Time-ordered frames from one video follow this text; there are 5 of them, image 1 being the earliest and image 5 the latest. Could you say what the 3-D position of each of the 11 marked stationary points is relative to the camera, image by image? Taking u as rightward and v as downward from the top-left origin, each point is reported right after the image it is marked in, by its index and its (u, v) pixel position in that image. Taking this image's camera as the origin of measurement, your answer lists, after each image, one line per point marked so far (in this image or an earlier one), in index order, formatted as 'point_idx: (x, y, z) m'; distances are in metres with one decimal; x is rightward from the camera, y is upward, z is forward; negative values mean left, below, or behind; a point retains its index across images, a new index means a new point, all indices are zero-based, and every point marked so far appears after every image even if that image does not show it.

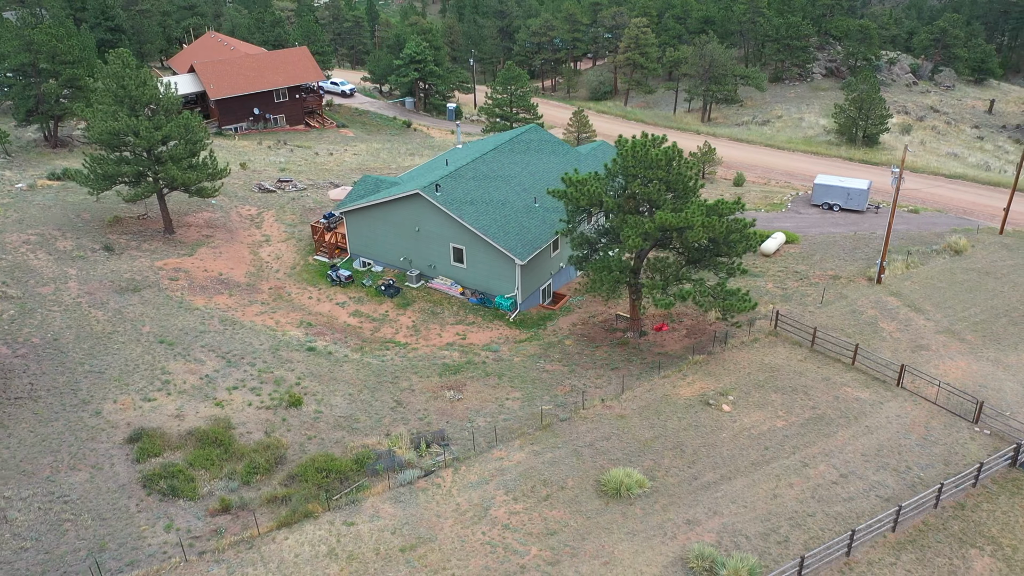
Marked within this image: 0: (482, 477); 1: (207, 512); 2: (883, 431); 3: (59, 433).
0: (-0.6, -4.2, +17.7) m
1: (-6.0, -4.5, +15.9) m
2: (+9.0, -3.5, +19.4) m
3: (-10.0, -3.2, +17.8) m
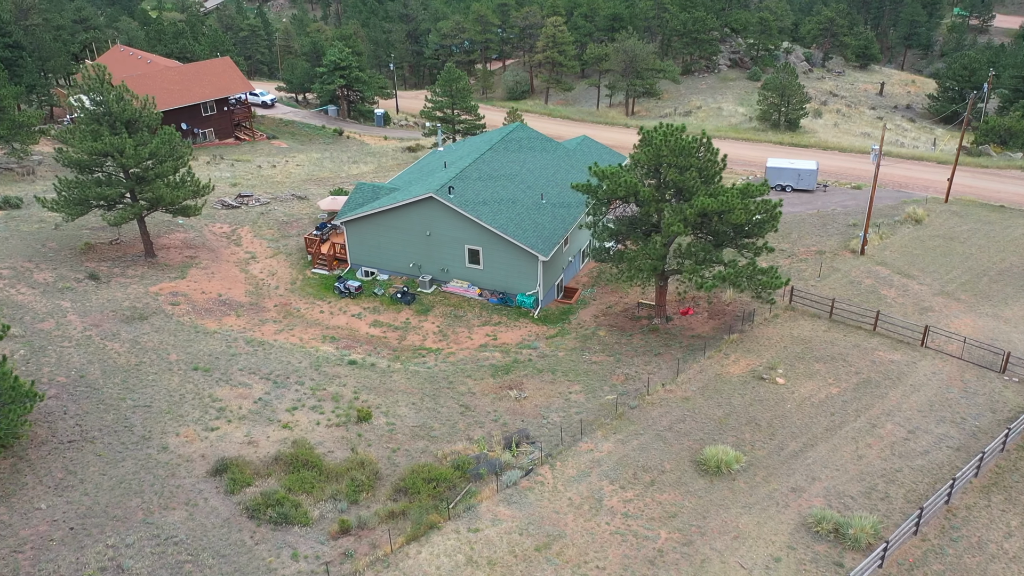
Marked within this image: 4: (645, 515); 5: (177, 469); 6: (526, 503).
0: (+1.6, -4.0, +17.8) m
1: (-3.5, -4.7, +15.3) m
2: (+10.8, -2.6, +20.8) m
3: (-7.8, -3.8, +16.6) m
4: (+2.7, -4.6, +16.4) m
5: (-7.0, -3.8, +16.9) m
6: (+0.3, -4.5, +16.6) m
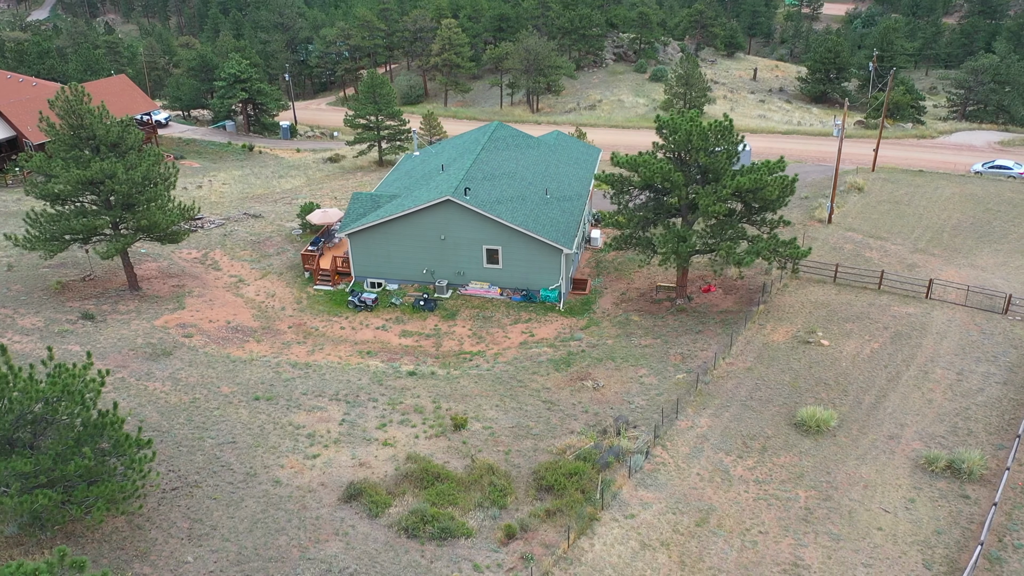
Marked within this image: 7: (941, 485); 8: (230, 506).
0: (+4.2, -3.6, +18.3) m
1: (-0.3, -4.8, +14.9) m
2: (+12.6, -1.3, +22.9) m
3: (-4.8, -4.3, +15.5) m
4: (+5.6, -4.1, +17.1) m
5: (-4.1, -4.2, +15.9) m
6: (+3.2, -4.1, +17.0) m
7: (+8.9, -4.1, +16.6) m
8: (-5.5, -4.2, +15.5) m
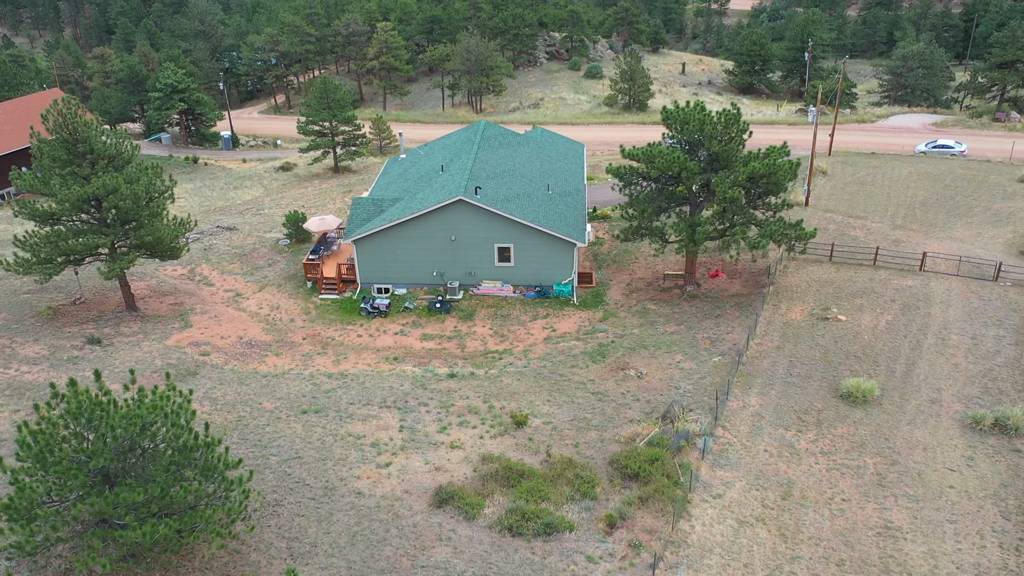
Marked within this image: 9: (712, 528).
0: (+5.6, -3.2, +18.8) m
1: (+1.7, -4.6, +15.0) m
2: (+13.4, -0.4, +24.2) m
3: (-2.9, -4.4, +15.0) m
4: (+7.2, -3.6, +17.8) m
5: (-2.3, -4.3, +15.5) m
6: (+4.8, -3.8, +17.4) m
7: (+10.6, -3.4, +17.6) m
8: (-3.6, -4.4, +15.0) m
9: (+3.8, -4.6, +15.2) m
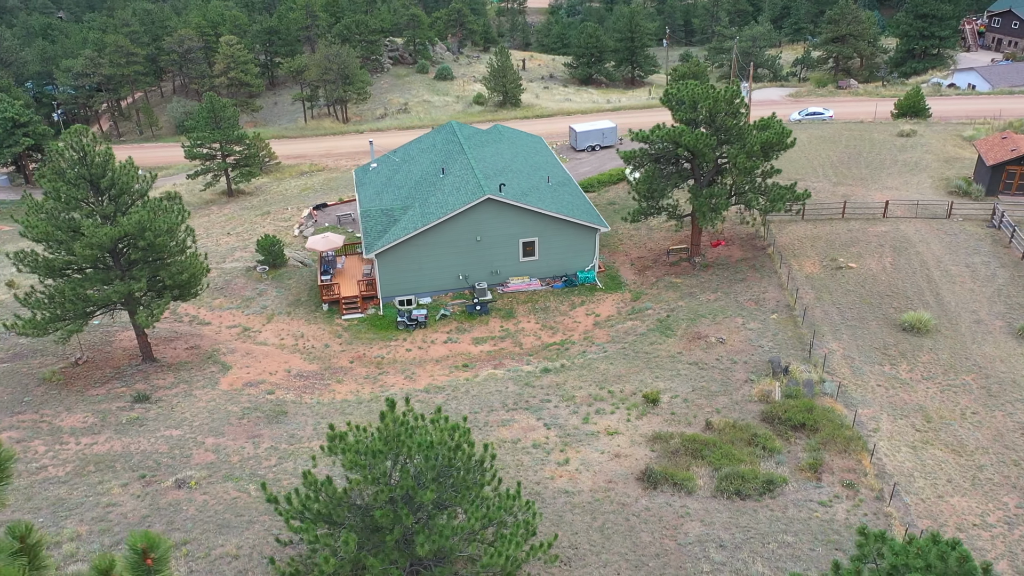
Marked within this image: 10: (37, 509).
0: (+8.7, -2.0, +20.5) m
1: (+5.9, -3.8, +15.8) m
2: (+14.4, +1.7, +27.6) m
3: (+1.5, -4.3, +14.8) m
4: (+10.5, -2.1, +19.9) m
5: (+2.0, -4.1, +15.4) m
6: (+8.3, -2.7, +18.9) m
7: (+13.7, -1.5, +20.6) m
8: (+0.9, -4.3, +14.6) m
9: (+7.9, -3.5, +16.6) m
10: (-9.1, -4.2, +15.3) m
